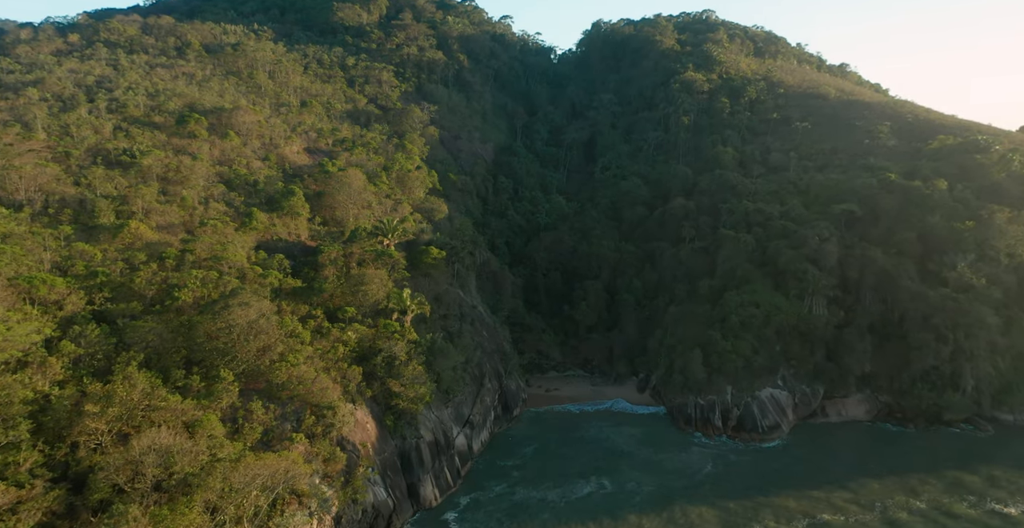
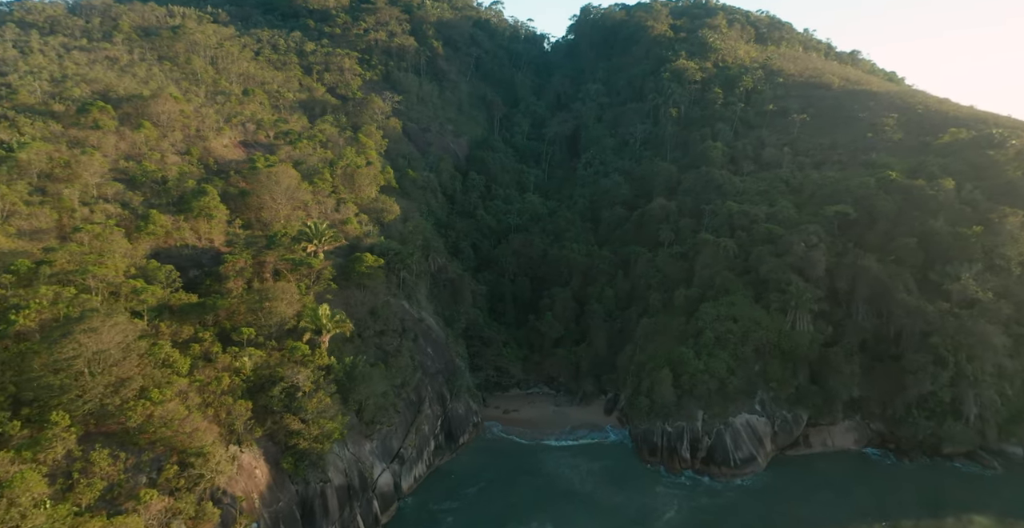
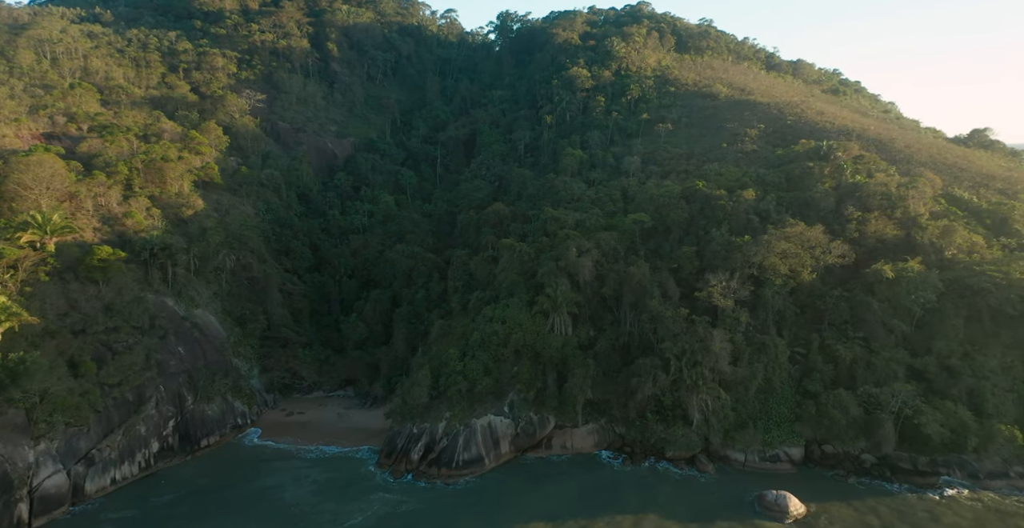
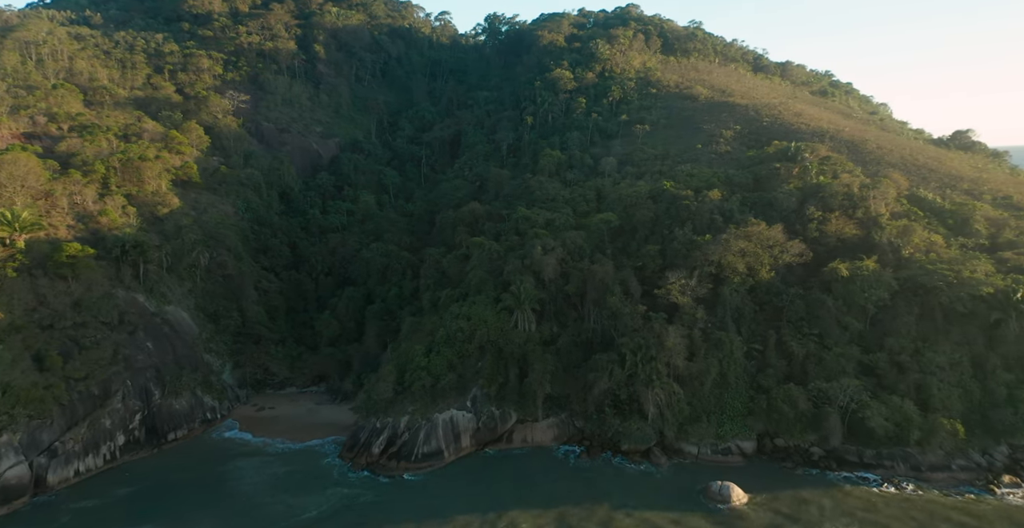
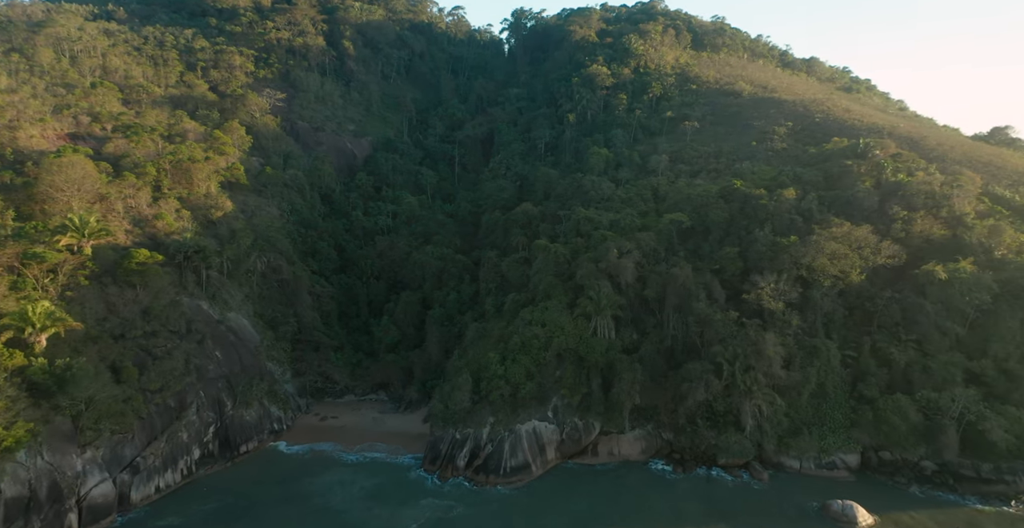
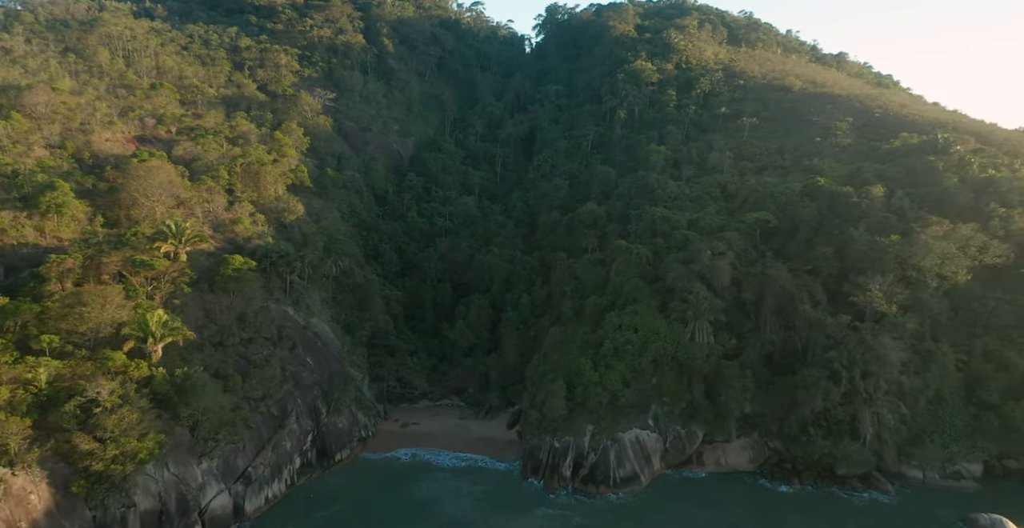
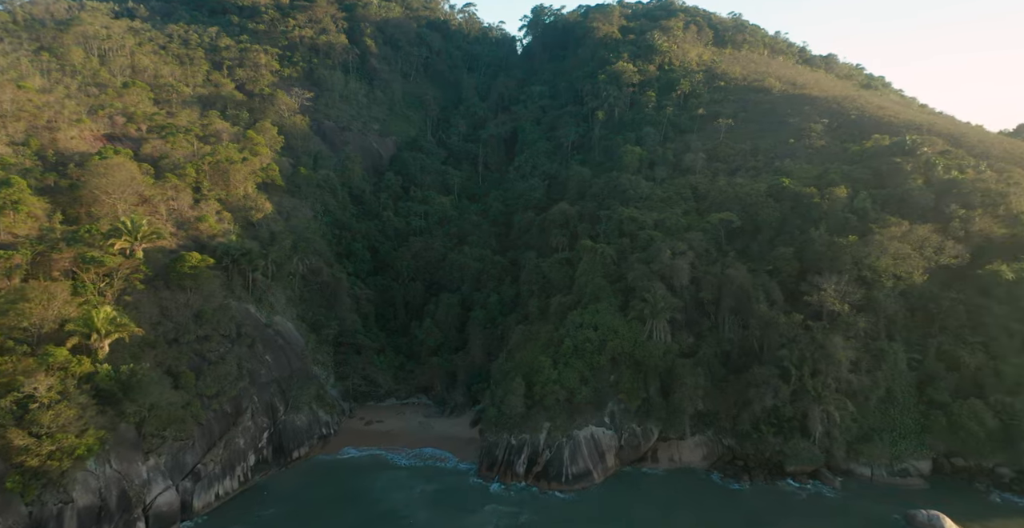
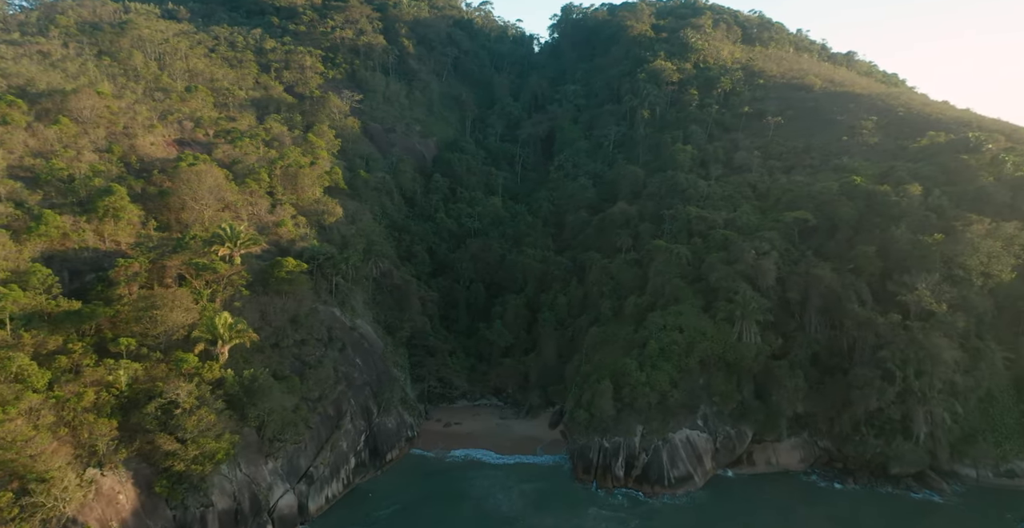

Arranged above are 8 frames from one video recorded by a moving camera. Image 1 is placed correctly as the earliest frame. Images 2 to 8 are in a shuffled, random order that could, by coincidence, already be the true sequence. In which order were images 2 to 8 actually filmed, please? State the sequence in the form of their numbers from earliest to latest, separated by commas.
2, 8, 6, 7, 5, 3, 4
